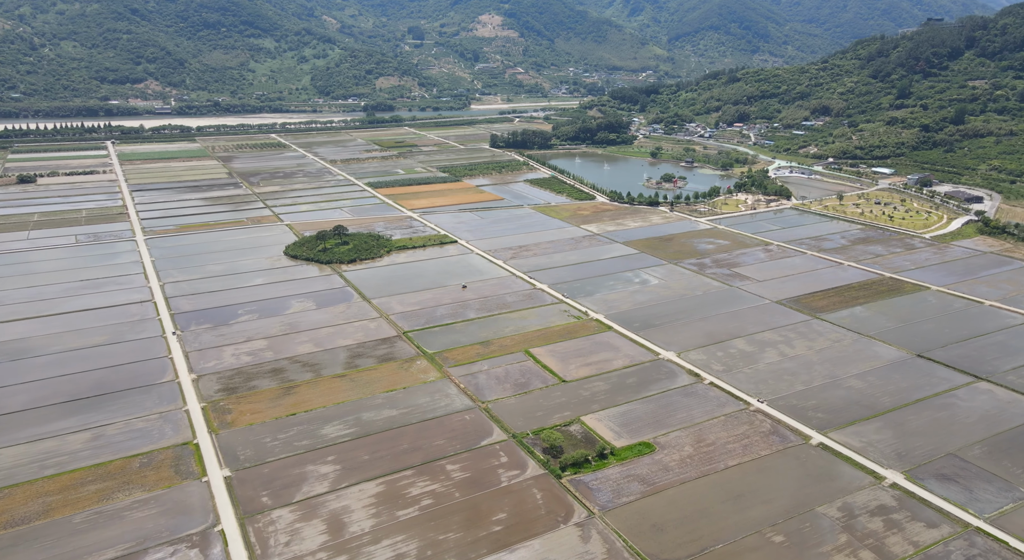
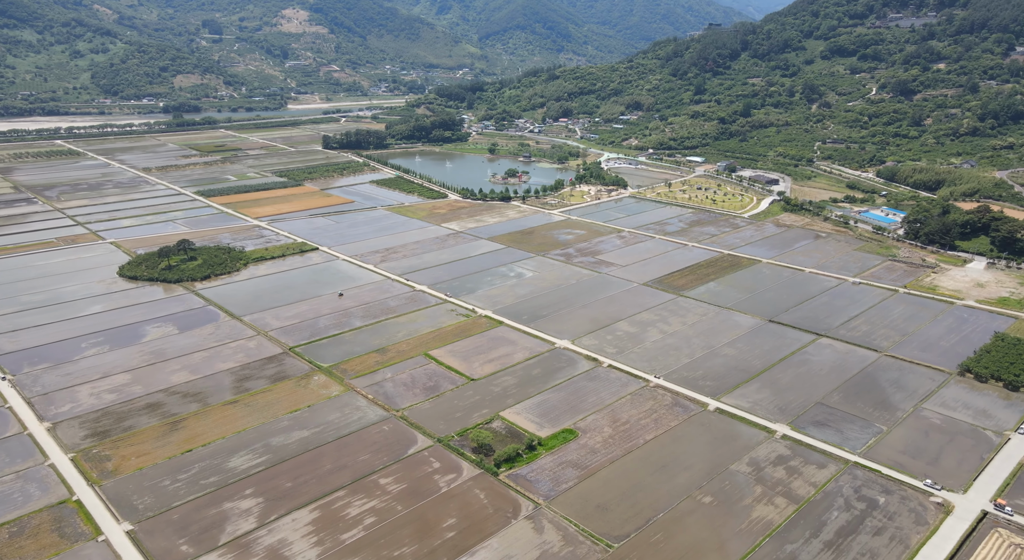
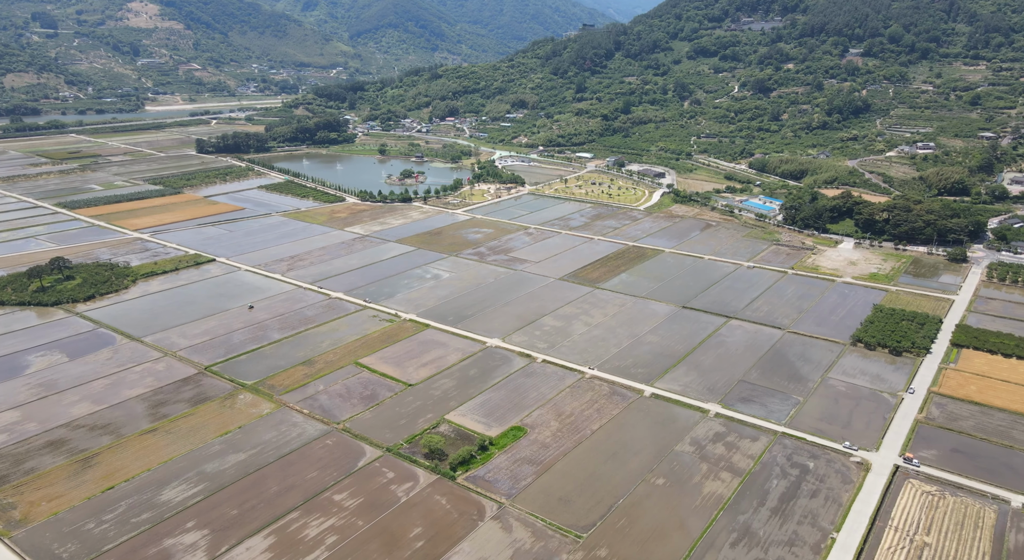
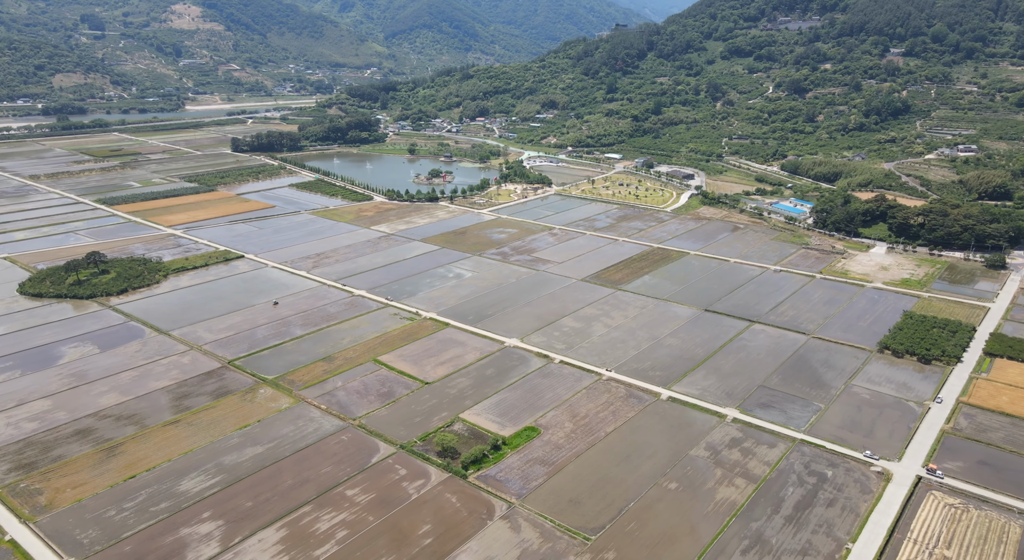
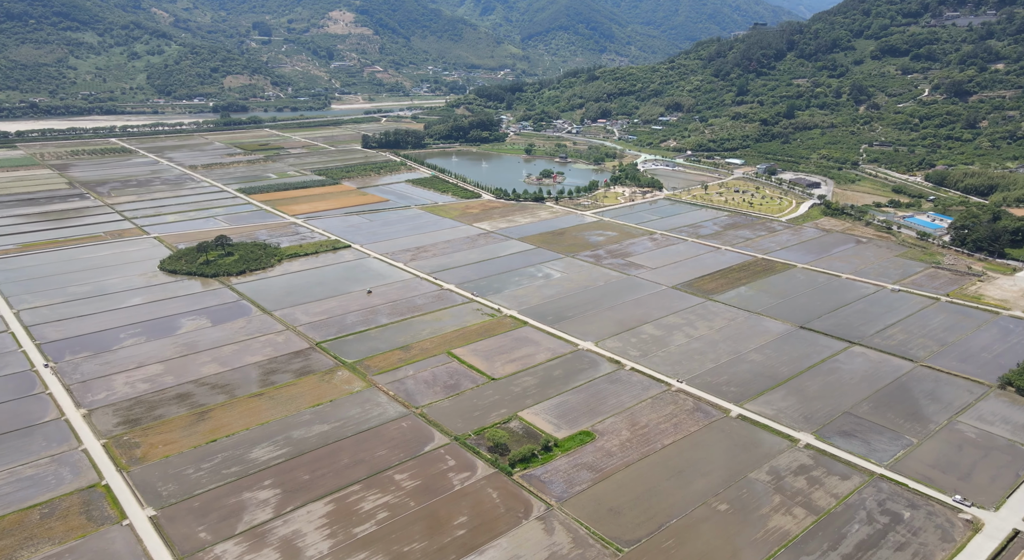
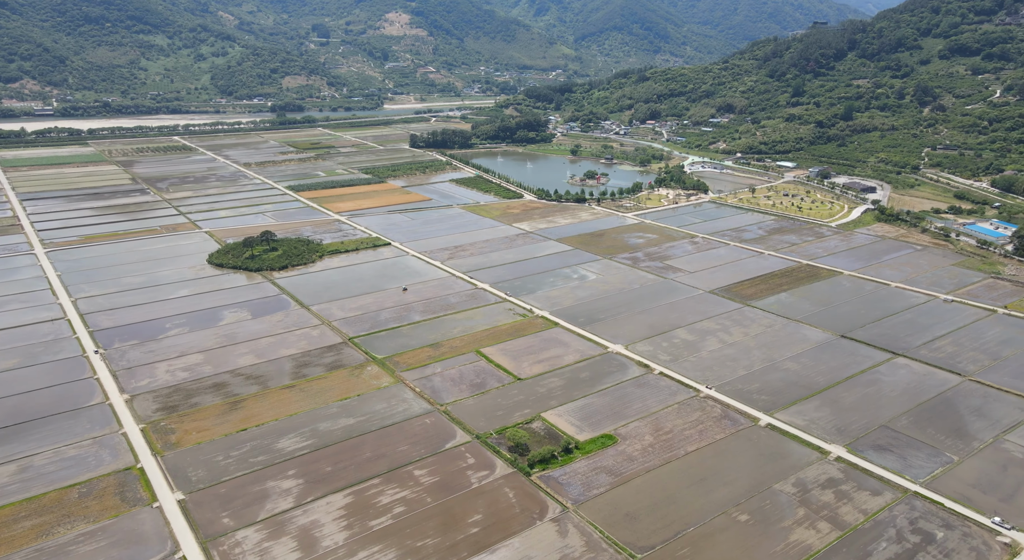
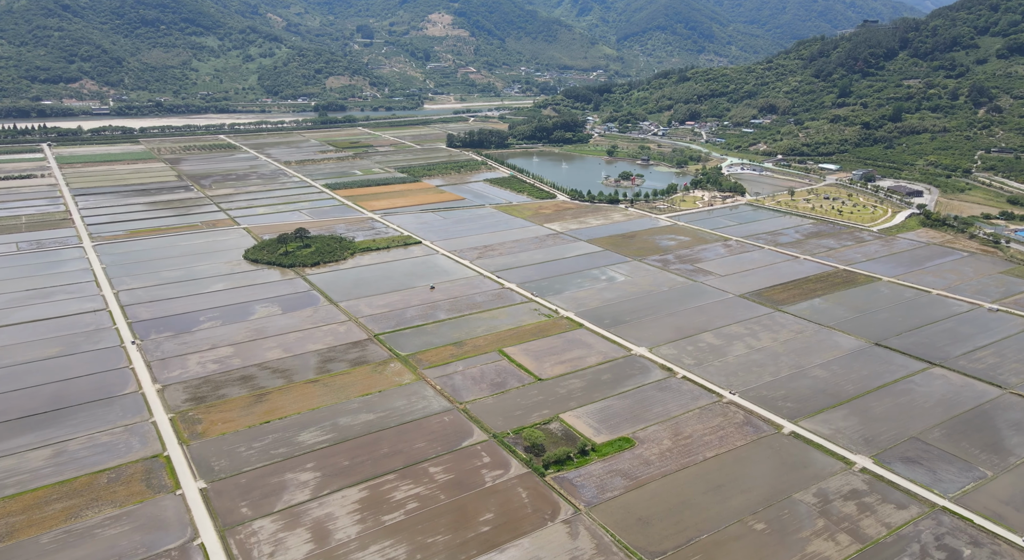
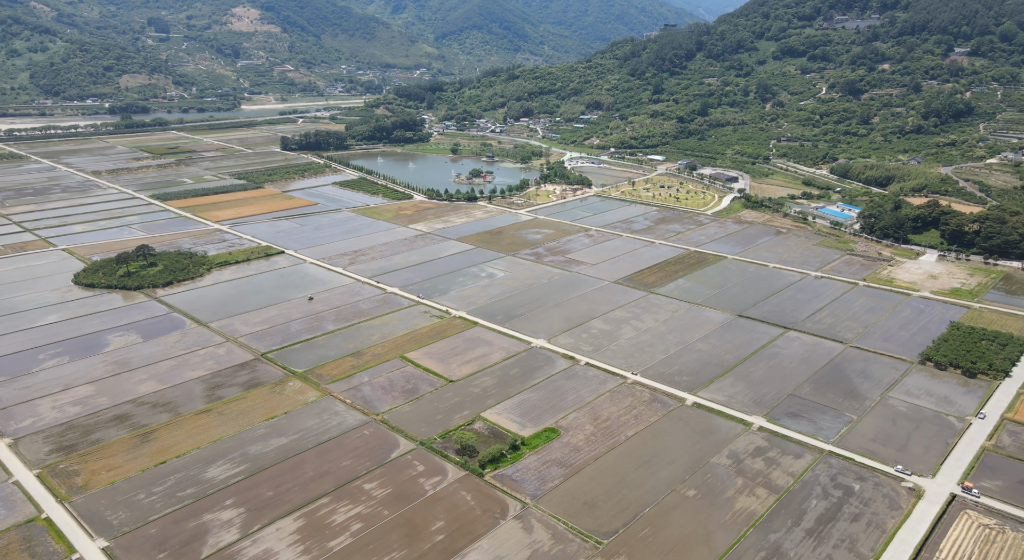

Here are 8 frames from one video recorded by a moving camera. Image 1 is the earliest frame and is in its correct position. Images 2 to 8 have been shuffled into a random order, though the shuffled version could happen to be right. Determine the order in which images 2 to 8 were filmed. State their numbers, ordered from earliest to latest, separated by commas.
7, 6, 5, 2, 8, 4, 3
